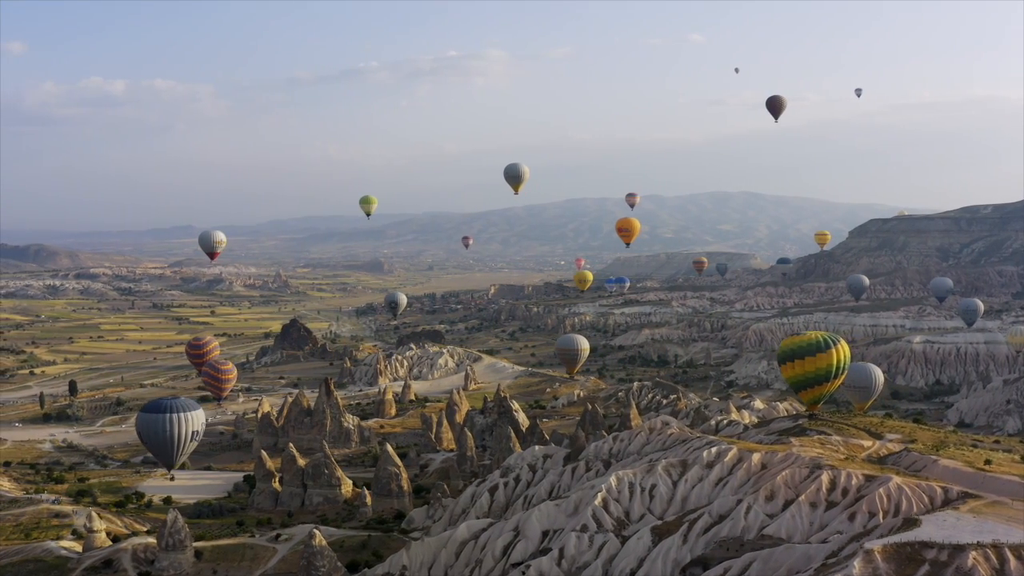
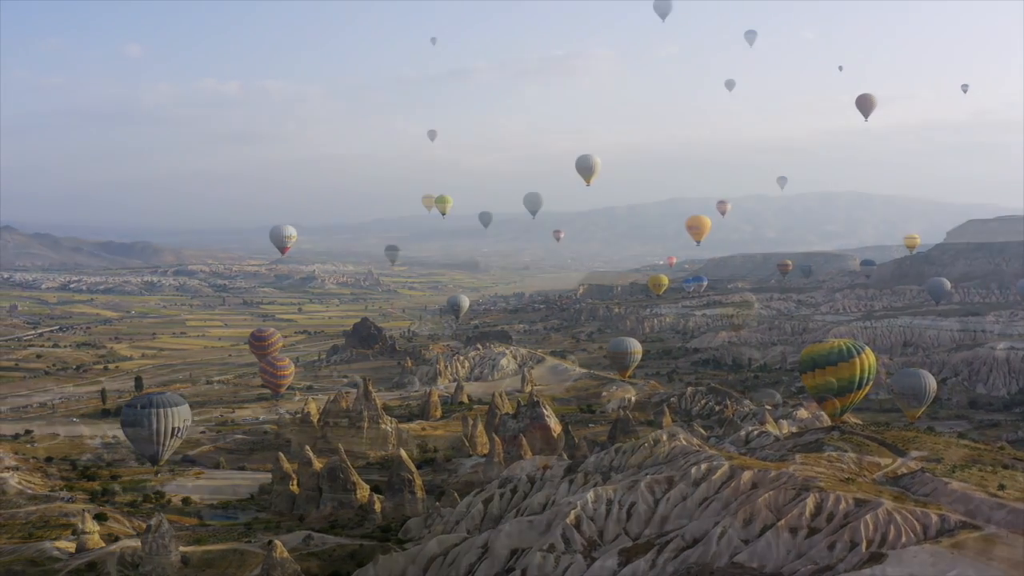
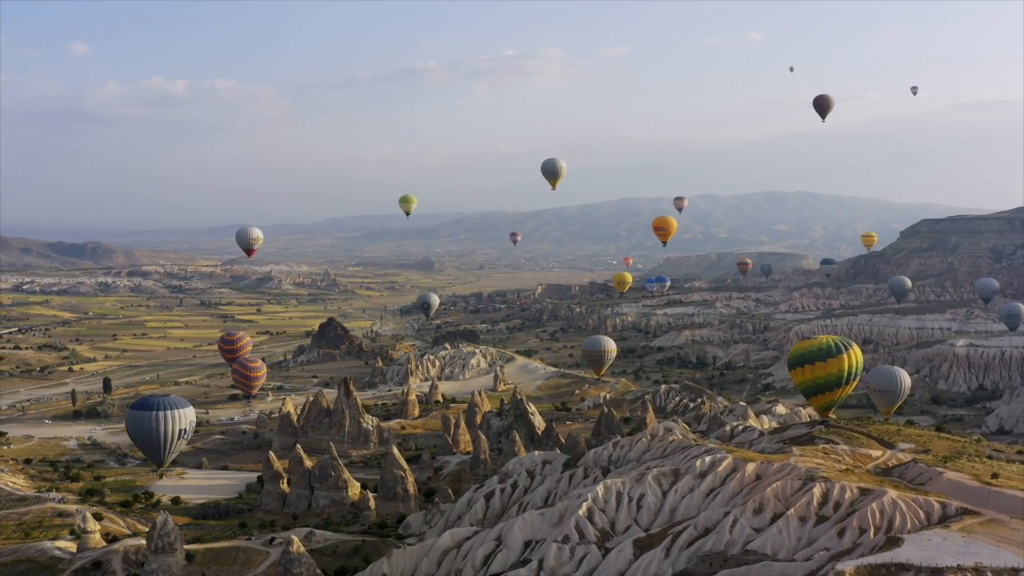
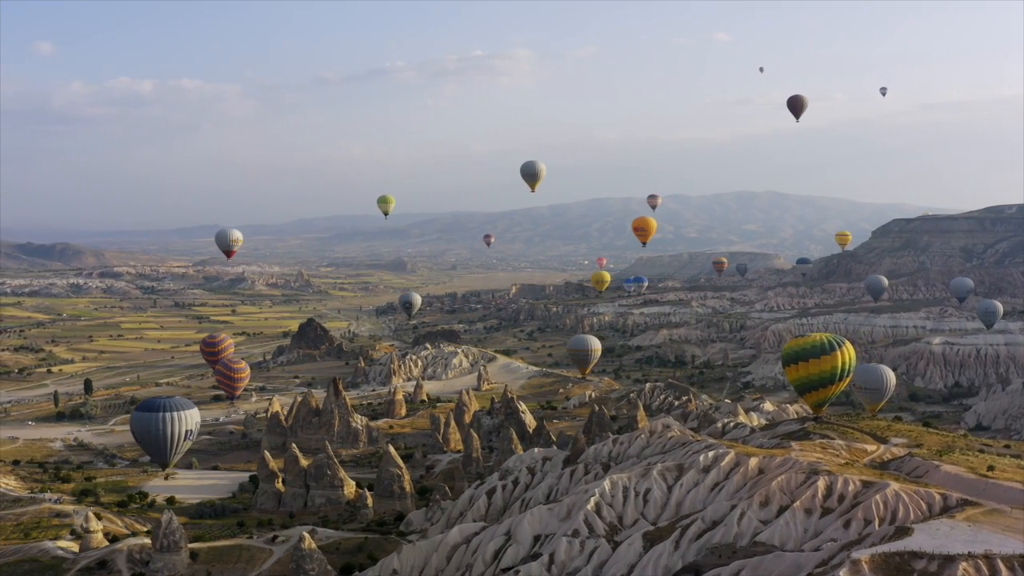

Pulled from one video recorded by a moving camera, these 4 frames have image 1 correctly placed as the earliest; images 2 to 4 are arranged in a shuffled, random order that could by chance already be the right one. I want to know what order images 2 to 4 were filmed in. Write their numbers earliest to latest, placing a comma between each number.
4, 3, 2
